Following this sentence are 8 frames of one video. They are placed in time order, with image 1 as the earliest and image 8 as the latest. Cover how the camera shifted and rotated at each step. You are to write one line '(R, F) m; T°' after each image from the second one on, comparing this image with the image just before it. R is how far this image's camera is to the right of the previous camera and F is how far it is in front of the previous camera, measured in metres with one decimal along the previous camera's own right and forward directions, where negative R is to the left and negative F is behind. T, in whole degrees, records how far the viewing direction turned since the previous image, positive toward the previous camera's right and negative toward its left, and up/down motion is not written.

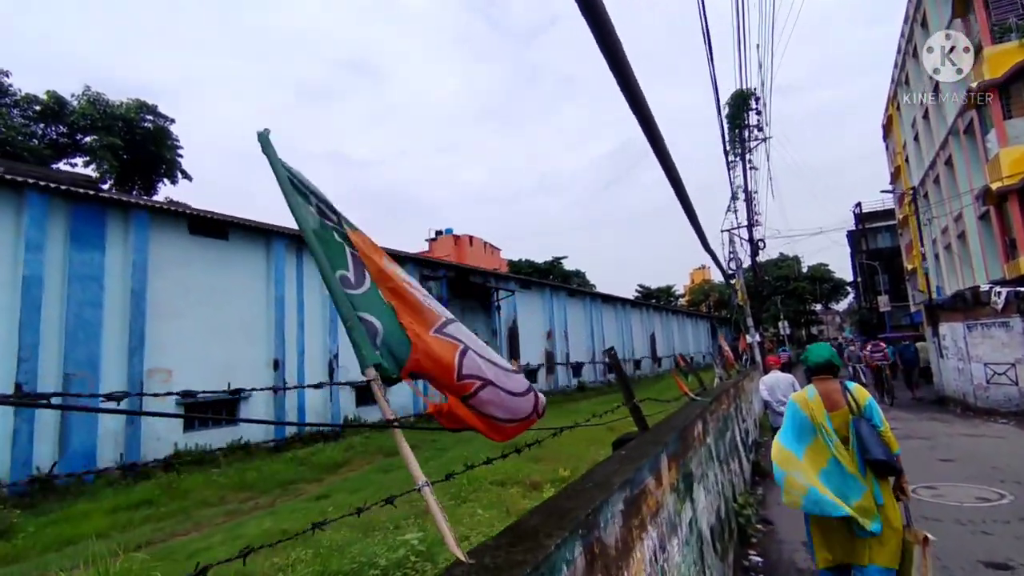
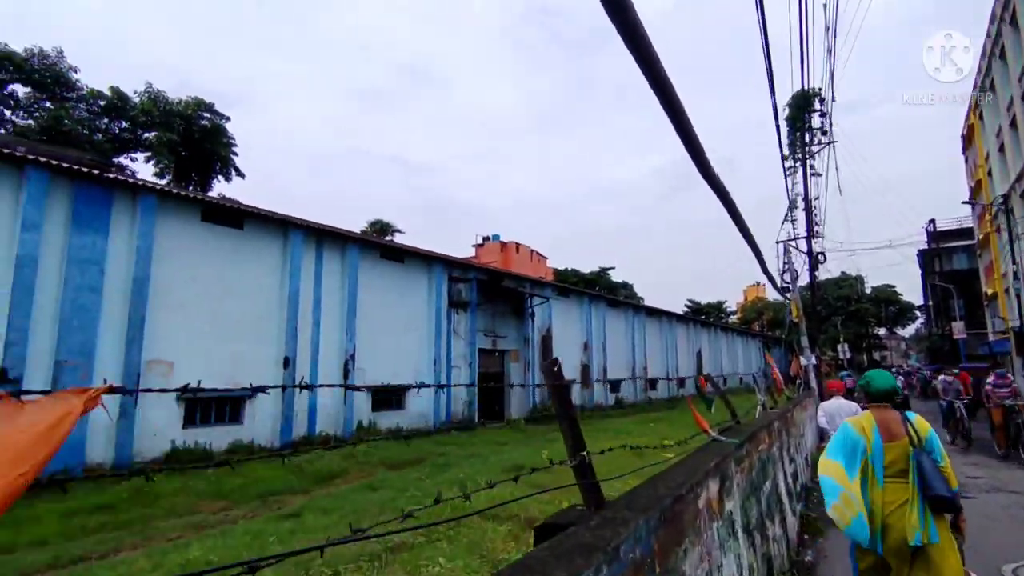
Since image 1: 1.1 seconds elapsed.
(+0.4, +0.8) m; -5°
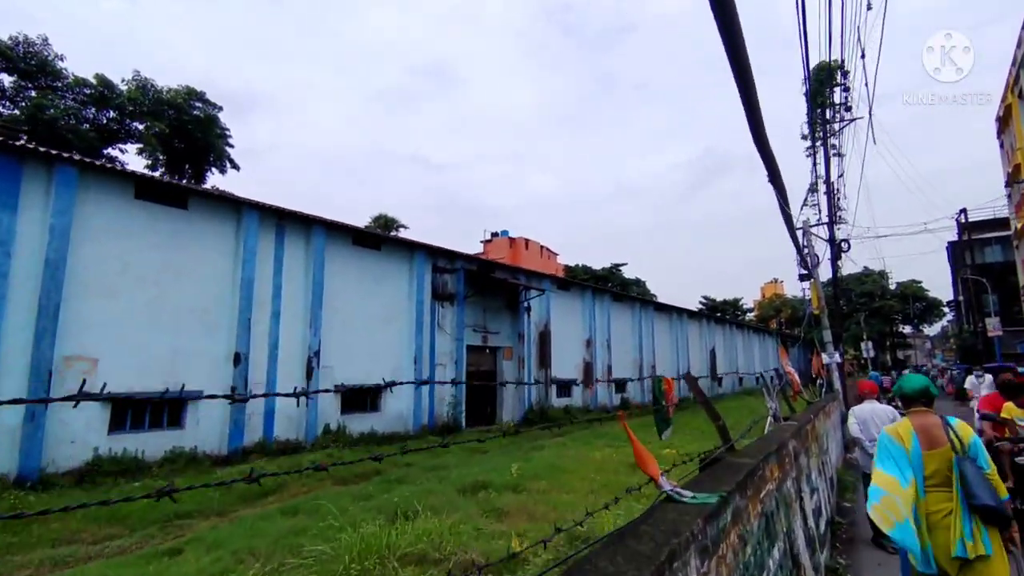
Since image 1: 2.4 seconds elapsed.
(+0.5, +1.2) m; -2°
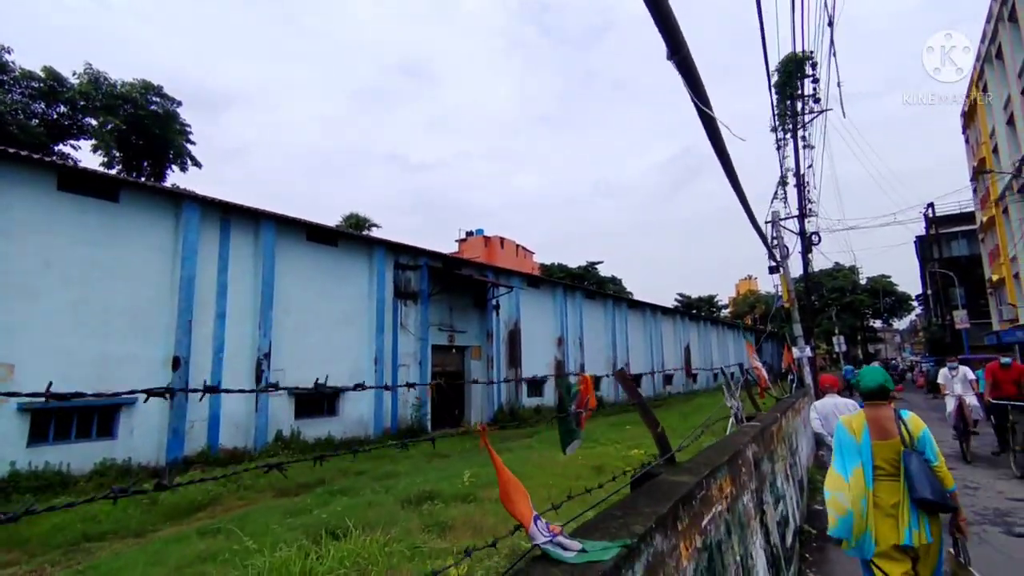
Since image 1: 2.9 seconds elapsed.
(+0.3, +0.4) m; +2°
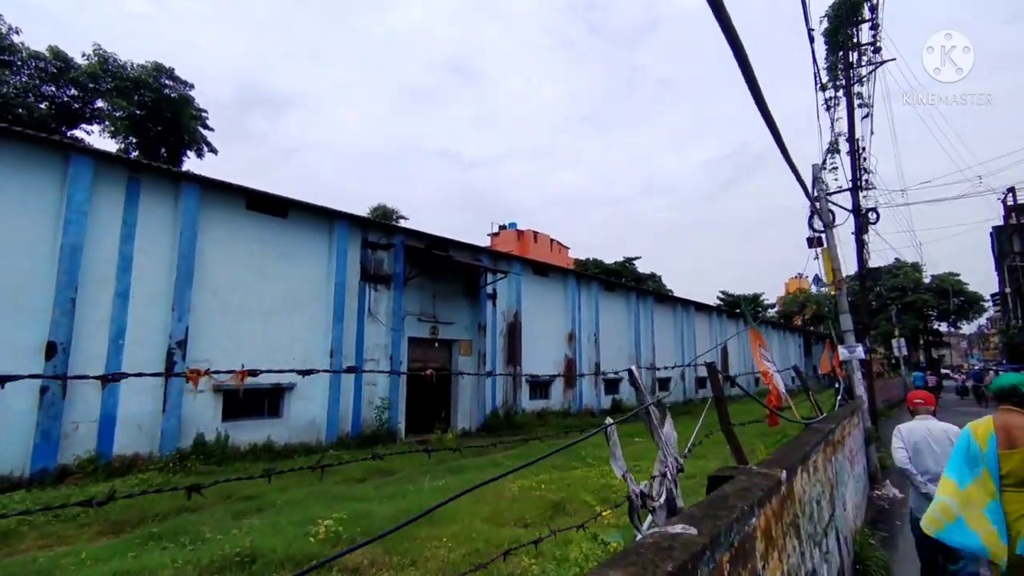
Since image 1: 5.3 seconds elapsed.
(+1.0, +1.9) m; -4°
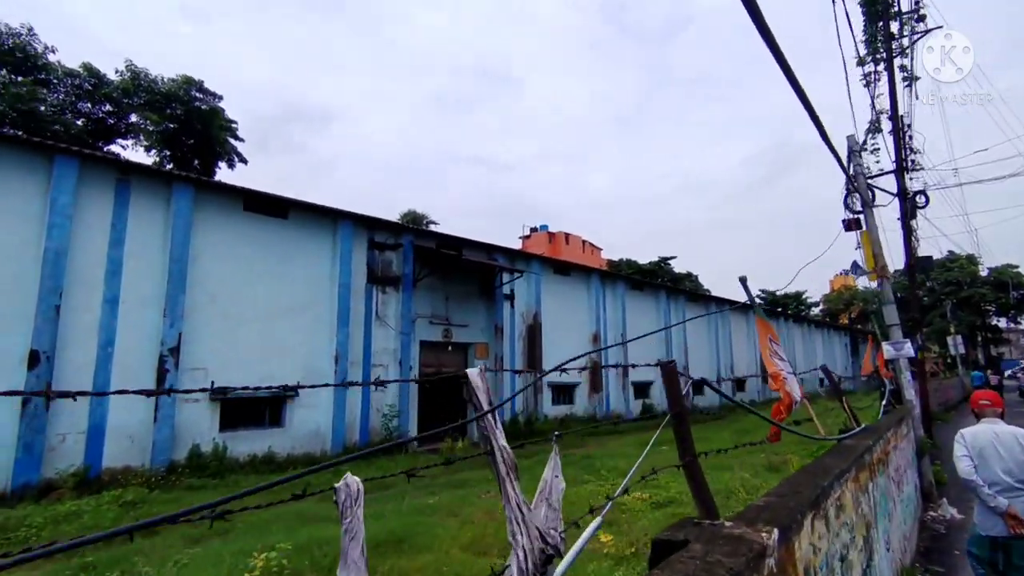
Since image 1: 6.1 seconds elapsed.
(+0.4, +0.6) m; -4°
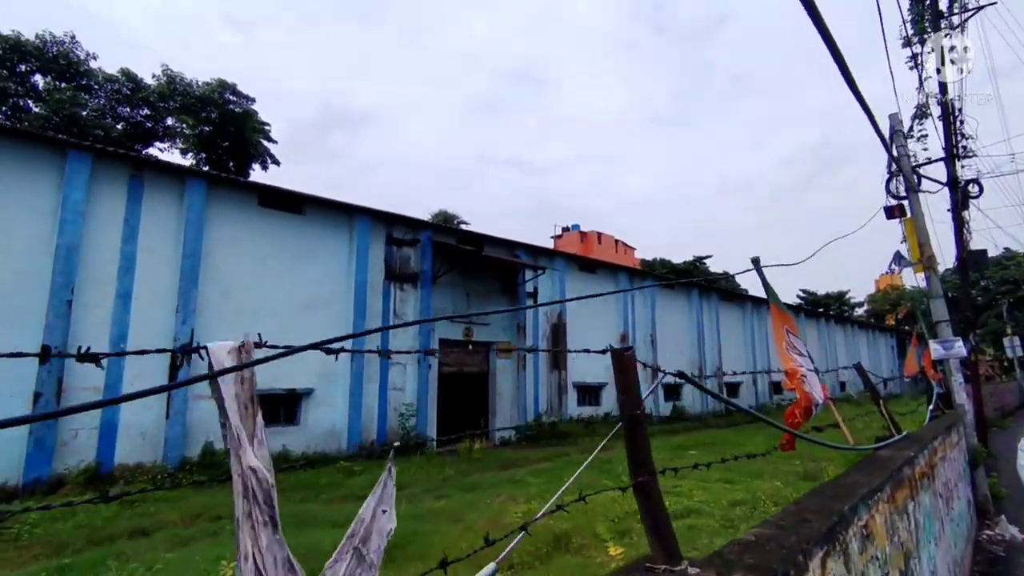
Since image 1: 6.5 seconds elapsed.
(+0.2, +0.3) m; -3°
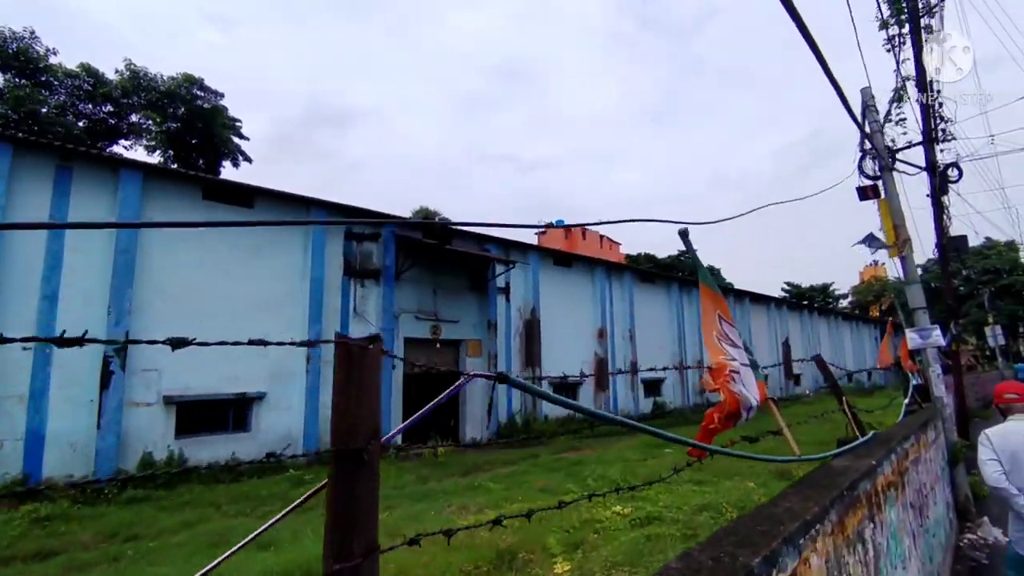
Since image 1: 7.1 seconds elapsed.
(+0.4, +0.4) m; +1°
